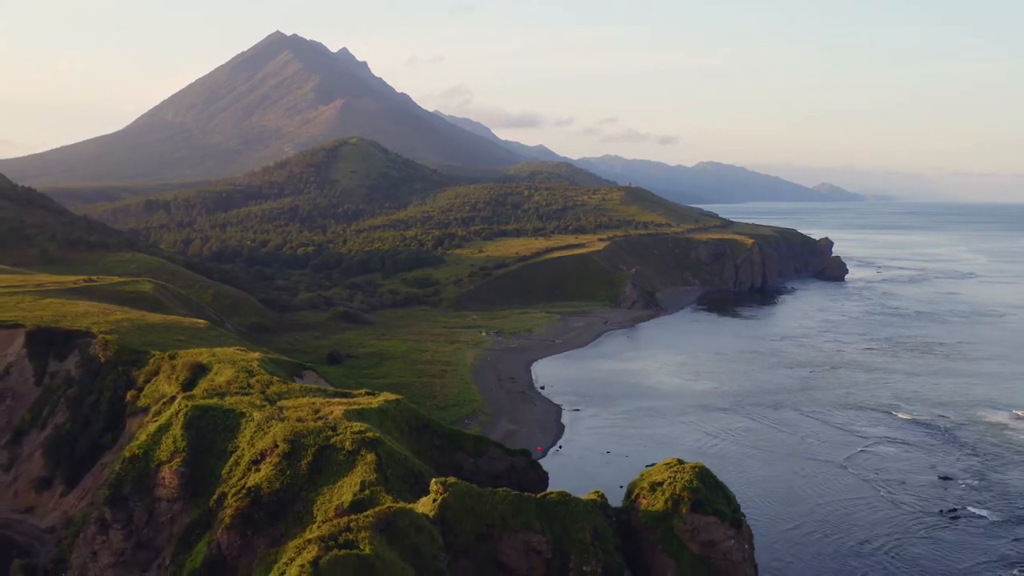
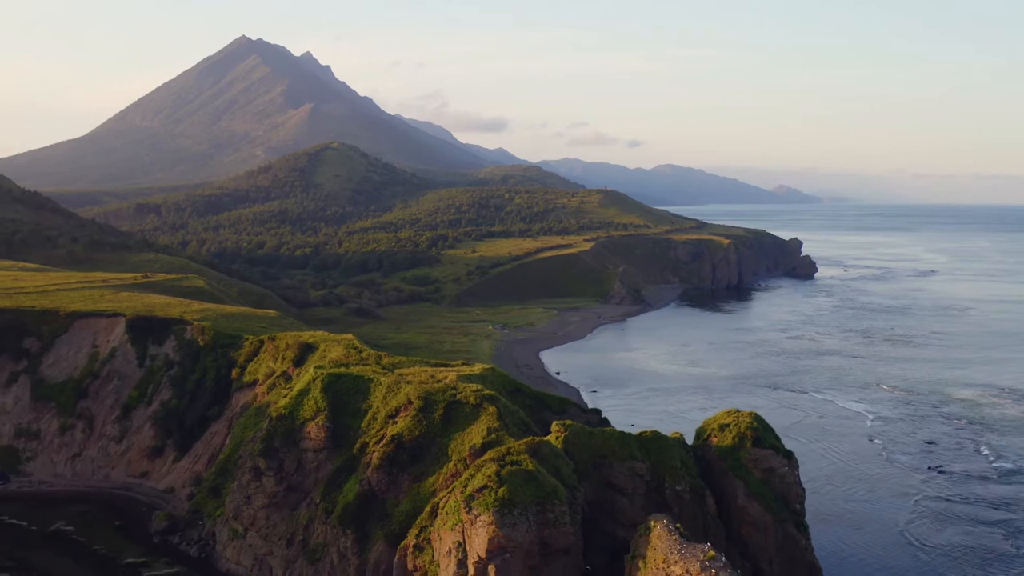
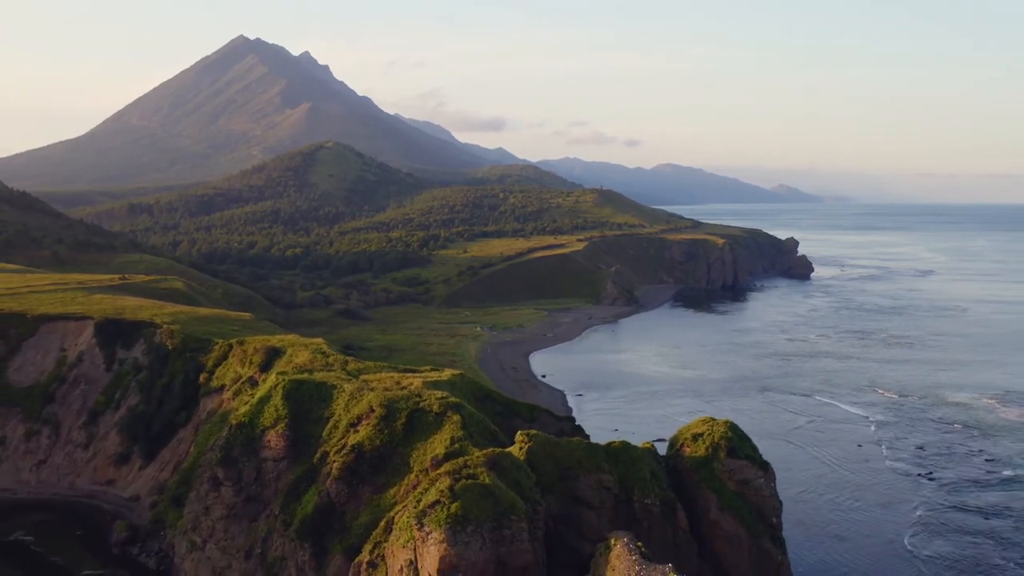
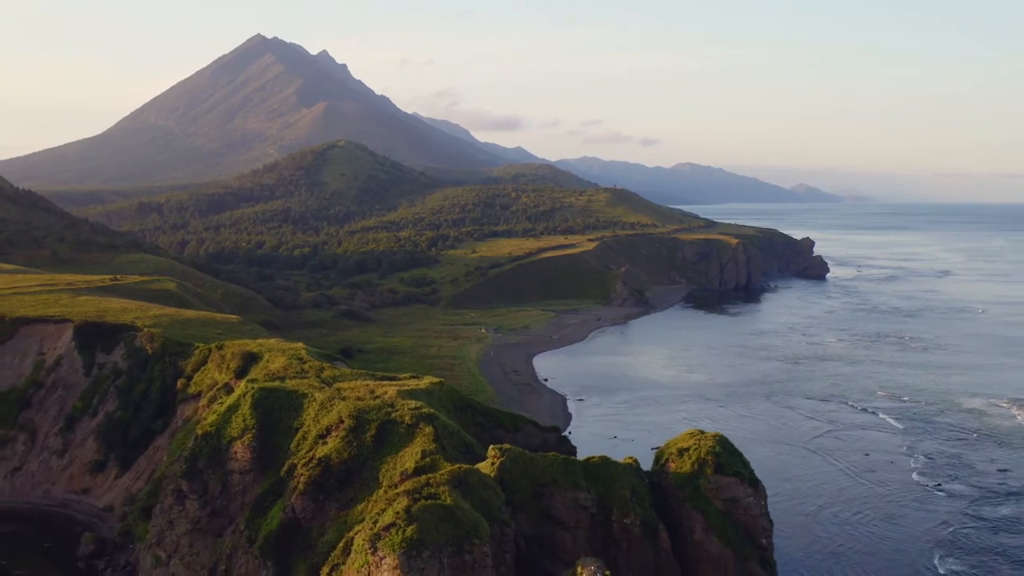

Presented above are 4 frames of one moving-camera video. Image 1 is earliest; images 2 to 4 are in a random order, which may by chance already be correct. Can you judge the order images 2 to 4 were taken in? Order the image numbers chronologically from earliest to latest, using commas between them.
4, 3, 2
